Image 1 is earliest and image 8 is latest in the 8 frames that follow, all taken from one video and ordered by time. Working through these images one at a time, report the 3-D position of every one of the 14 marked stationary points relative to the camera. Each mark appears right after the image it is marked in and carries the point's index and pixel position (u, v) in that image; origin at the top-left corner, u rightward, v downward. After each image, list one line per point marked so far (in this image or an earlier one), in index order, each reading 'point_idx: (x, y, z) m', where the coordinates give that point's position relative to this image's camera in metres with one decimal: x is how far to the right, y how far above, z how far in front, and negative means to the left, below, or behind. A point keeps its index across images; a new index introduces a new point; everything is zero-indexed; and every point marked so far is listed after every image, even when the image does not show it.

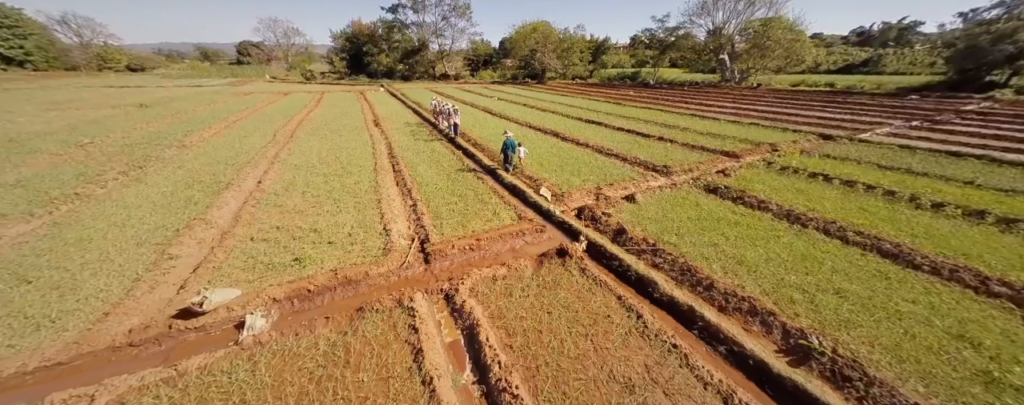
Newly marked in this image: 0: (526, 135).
0: (+0.7, +3.5, +16.6) m
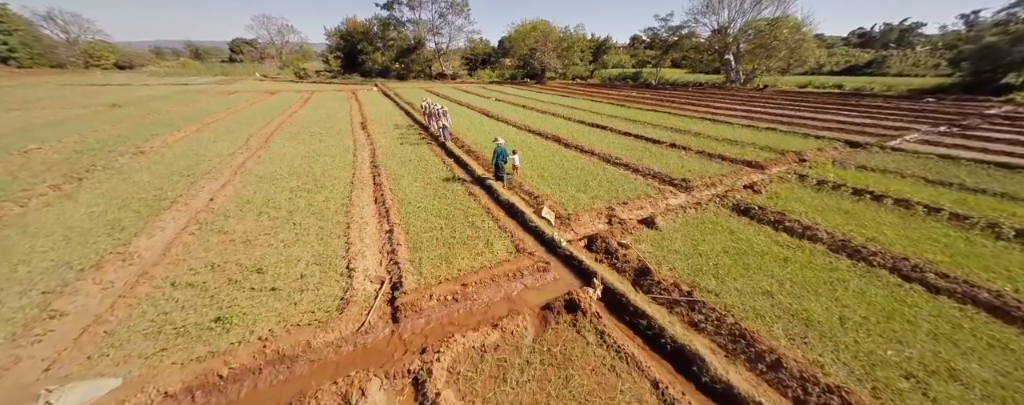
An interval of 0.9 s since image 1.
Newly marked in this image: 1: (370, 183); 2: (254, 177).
0: (+0.6, +2.9, +15.2) m
1: (-4.6, +0.6, +10.2) m
2: (-8.6, +0.8, +10.3) m
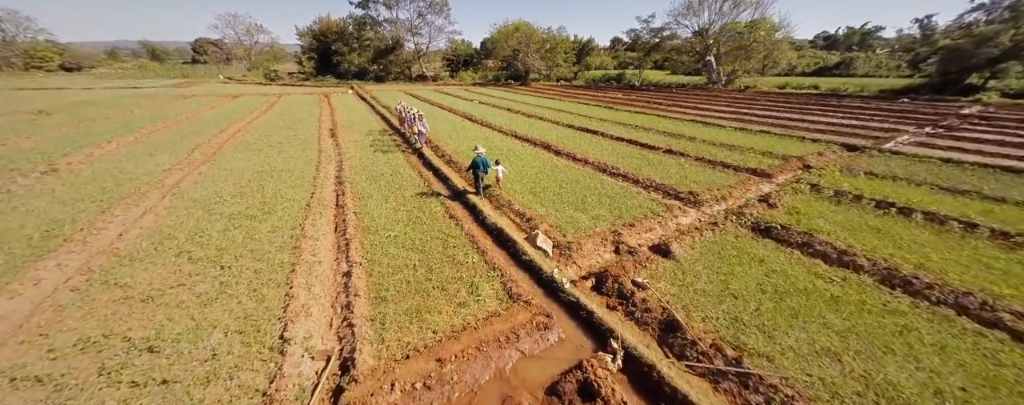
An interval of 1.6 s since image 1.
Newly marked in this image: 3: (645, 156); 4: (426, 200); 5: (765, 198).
0: (-0.1, +2.3, +13.9) m
1: (-5.0, -0.1, +8.6) m
2: (-9.0, 0.0, +8.5) m
3: (+5.4, +1.9, +12.8) m
4: (-2.5, +0.1, +9.0) m
5: (+7.1, +0.1, +8.8) m
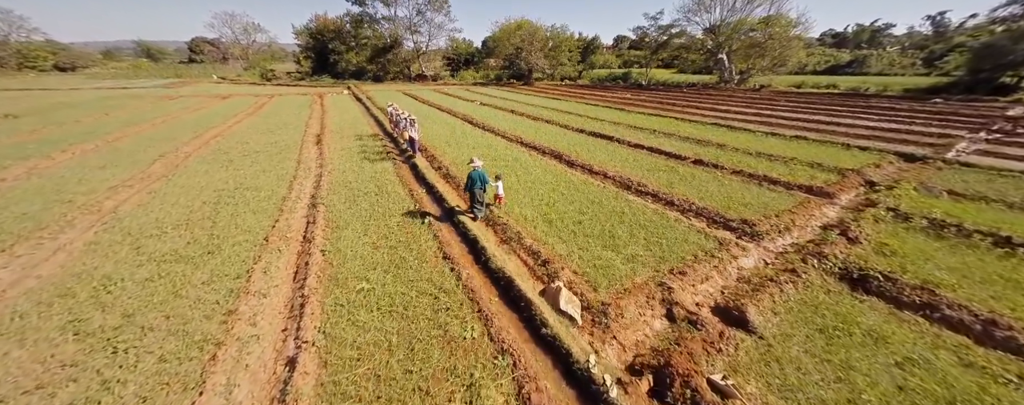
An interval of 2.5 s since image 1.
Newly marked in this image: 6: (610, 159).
0: (+0.2, +1.6, +12.1) m
1: (-4.7, -0.8, +6.9) m
2: (-8.8, -0.7, +6.8) m
3: (+5.7, +1.2, +11.0) m
4: (-2.3, -0.6, +7.3) m
5: (+7.4, -0.6, +7.0) m
6: (+3.8, +1.7, +12.1) m
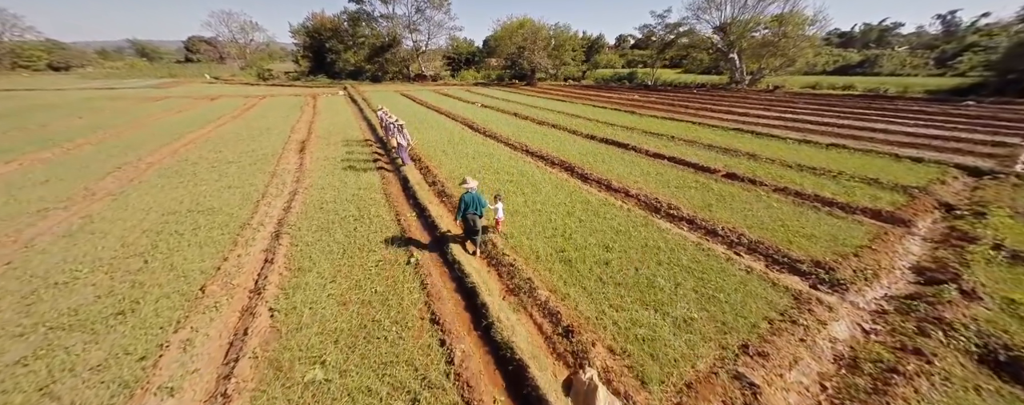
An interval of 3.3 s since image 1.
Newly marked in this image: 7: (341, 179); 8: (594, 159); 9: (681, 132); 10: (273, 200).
0: (+0.3, +1.0, +10.6) m
1: (-4.6, -1.4, +5.3) m
2: (-8.6, -1.3, +5.3) m
3: (+5.9, +0.5, +9.5) m
4: (-2.1, -1.3, +5.7) m
5: (+7.5, -1.3, +5.5) m
6: (+4.0, +1.0, +10.6) m
7: (-5.8, +0.8, +10.5) m
8: (+3.2, +1.7, +12.0) m
9: (+9.0, +3.7, +16.6) m
10: (-6.7, +0.1, +8.8) m
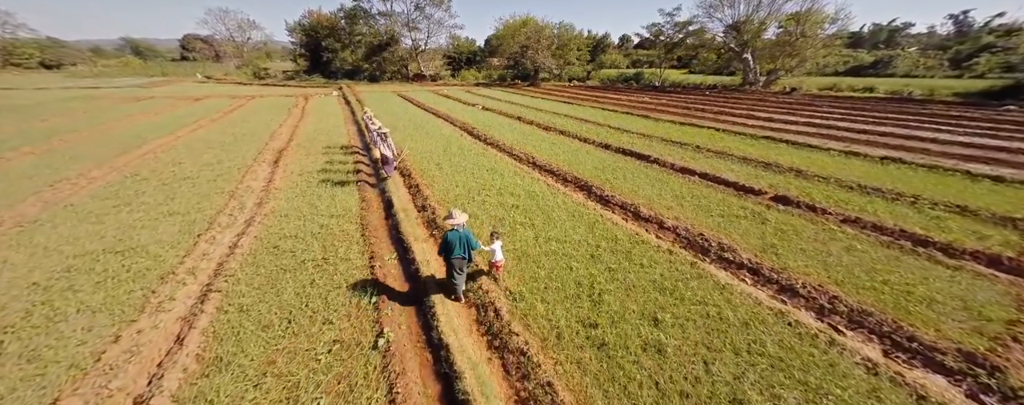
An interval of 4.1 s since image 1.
0: (+0.5, +0.2, +8.8) m
1: (-4.4, -2.2, +3.6) m
2: (-8.5, -2.1, +3.6) m
3: (+6.0, -0.3, +7.7) m
4: (-2.0, -2.1, +4.0) m
5: (+7.7, -2.1, +3.7) m
6: (+4.2, +0.2, +8.8) m
7: (-5.6, 0.0, +8.7) m
8: (+3.4, +0.9, +10.2) m
9: (+9.2, +2.9, +14.8) m
10: (-6.6, -0.7, +7.0) m
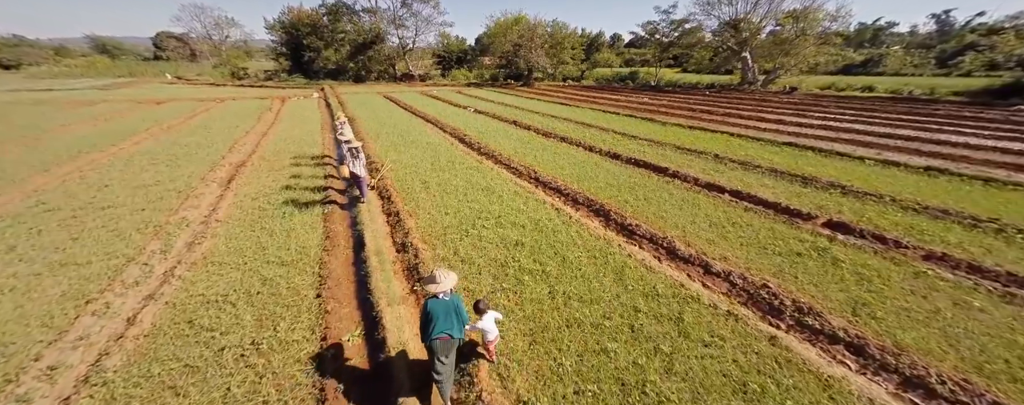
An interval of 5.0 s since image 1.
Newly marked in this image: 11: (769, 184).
0: (+0.6, -0.5, +7.1) m
1: (-4.2, -3.0, +1.8) m
2: (-8.2, -2.9, +1.7) m
3: (+6.1, -1.0, +6.2) m
4: (-1.8, -2.8, +2.2) m
5: (+7.9, -2.7, +2.2) m
6: (+4.2, -0.5, +7.2) m
7: (-5.5, -0.8, +6.9) m
8: (+3.4, +0.2, +8.6) m
9: (+9.0, +2.3, +13.3) m
10: (-6.4, -1.5, +5.2) m
11: (+7.8, +0.5, +9.5) m
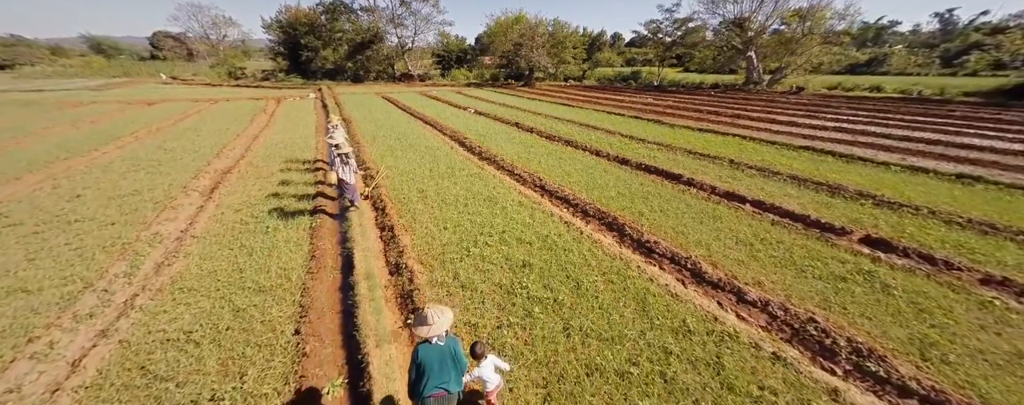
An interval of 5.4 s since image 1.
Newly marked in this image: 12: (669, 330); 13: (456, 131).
0: (+0.7, -0.8, +6.4) m
1: (-4.1, -3.3, +1.1) m
2: (-8.1, -3.3, +1.0) m
3: (+6.2, -1.3, +5.5) m
4: (-1.6, -3.2, +1.5) m
5: (+8.0, -3.1, +1.5) m
6: (+4.3, -0.8, +6.5) m
7: (-5.4, -1.1, +6.2) m
8: (+3.5, -0.1, +8.0) m
9: (+9.2, +2.0, +12.6) m
10: (-6.3, -1.8, +4.5) m
11: (+8.0, +0.2, +8.8) m
12: (+2.2, -1.8, +4.4) m
13: (-2.9, +3.8, +16.5) m
